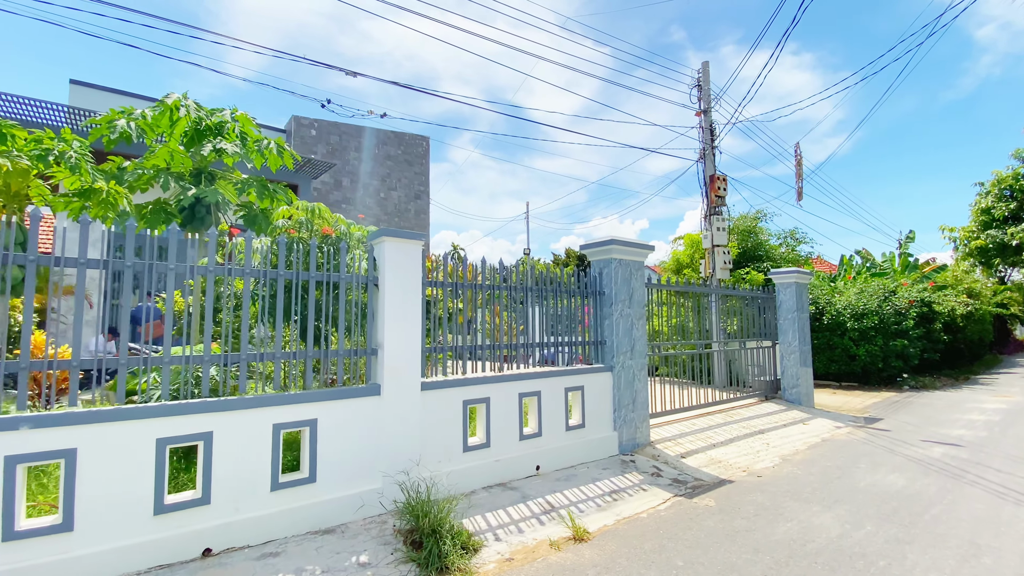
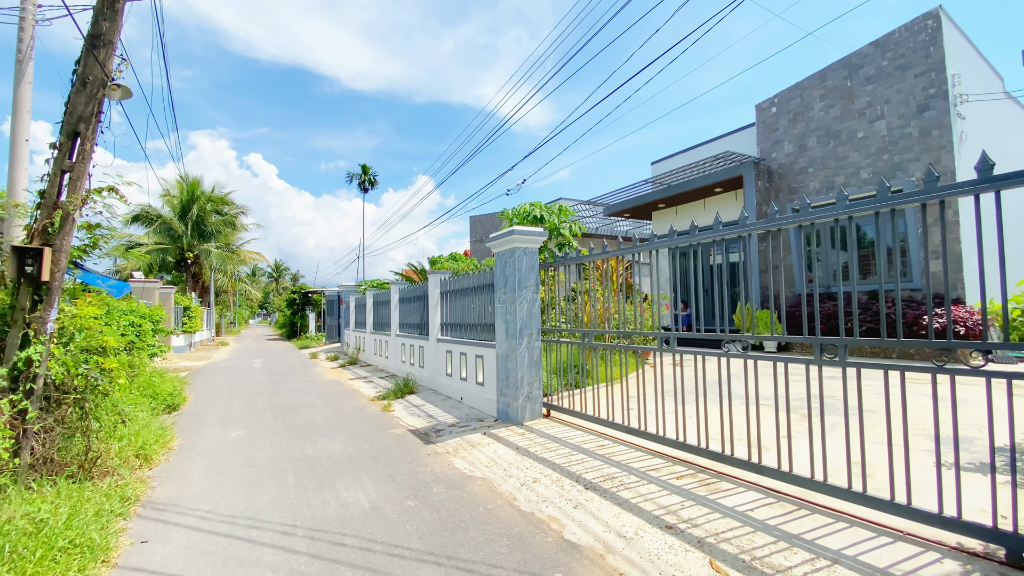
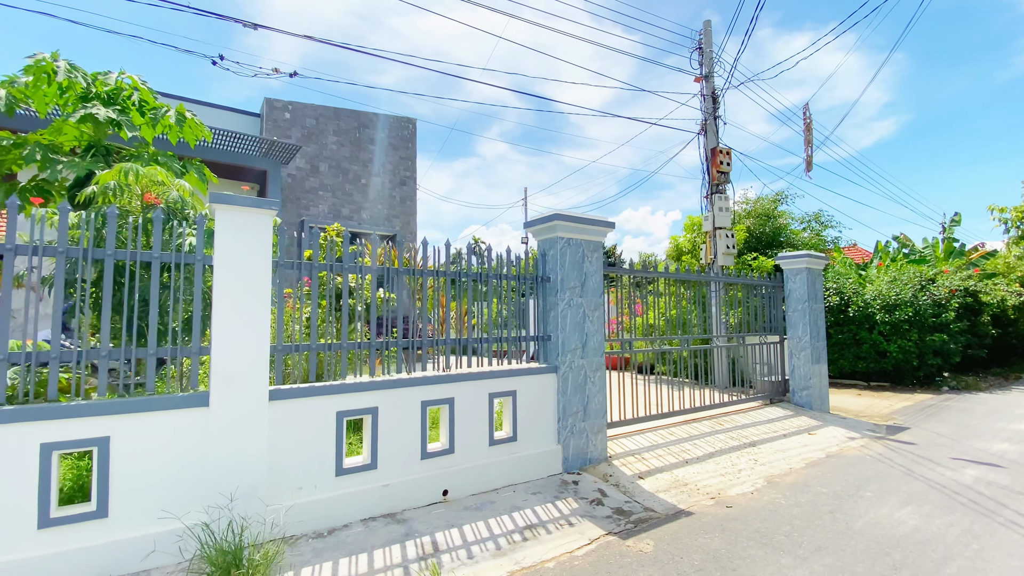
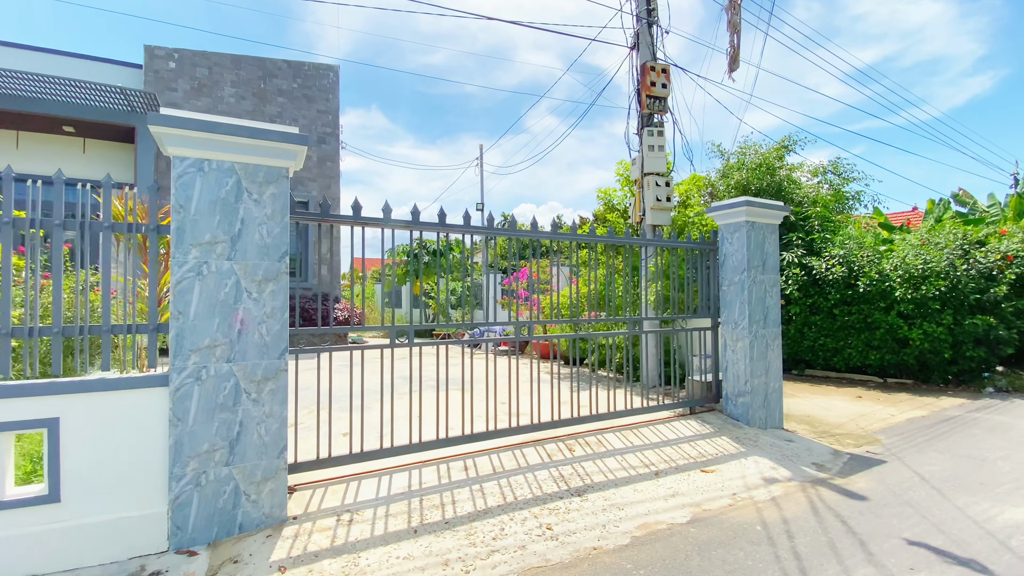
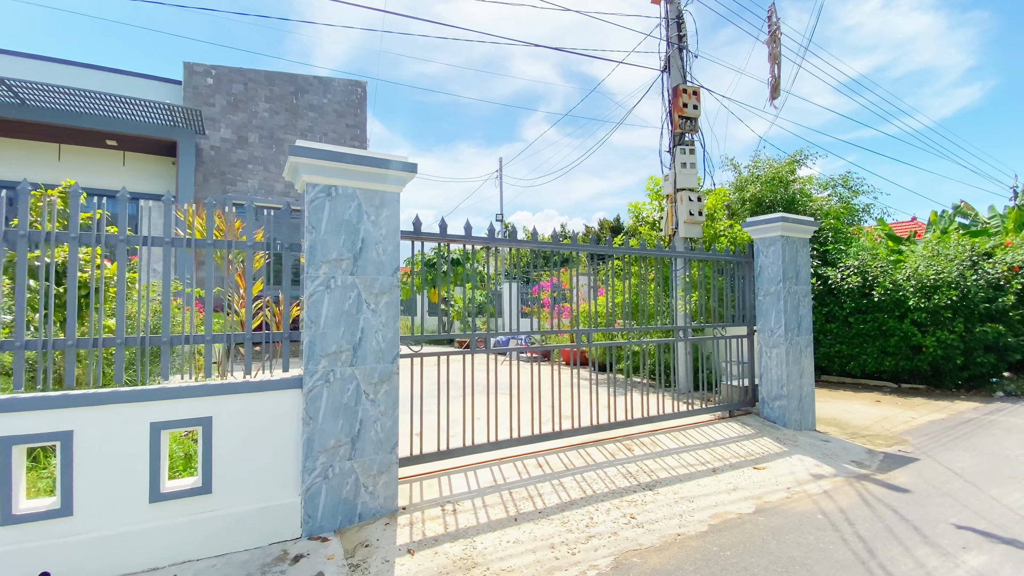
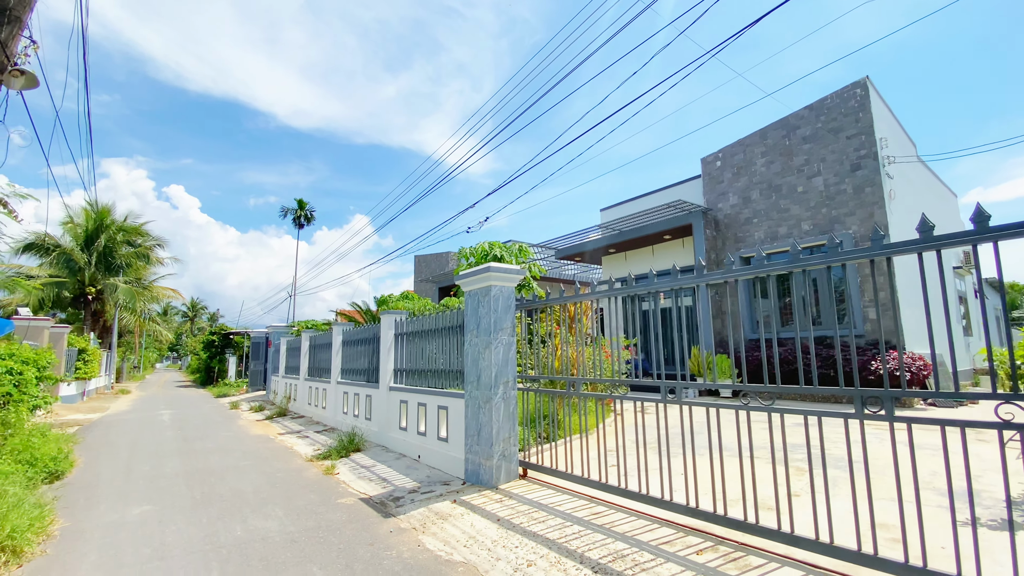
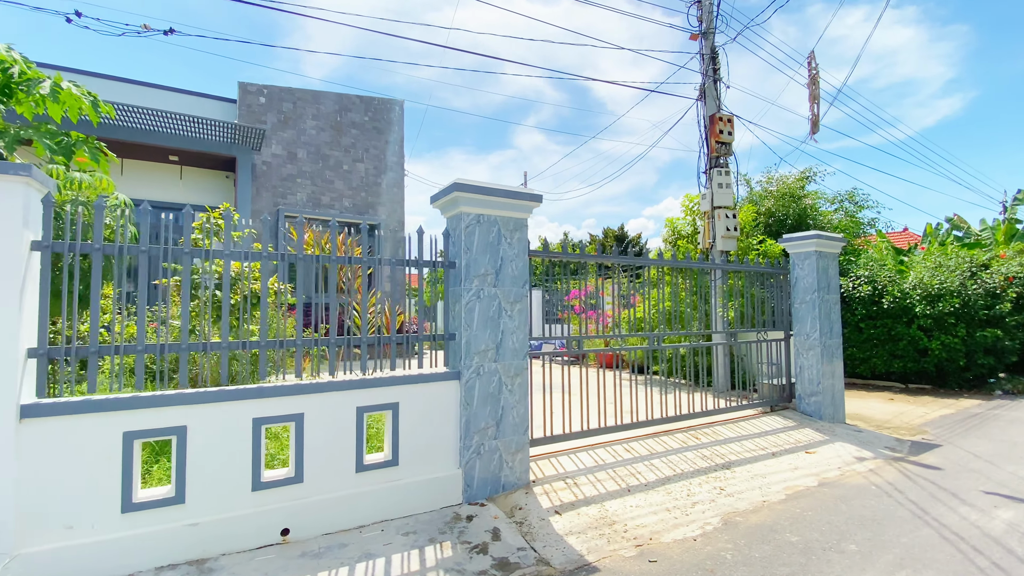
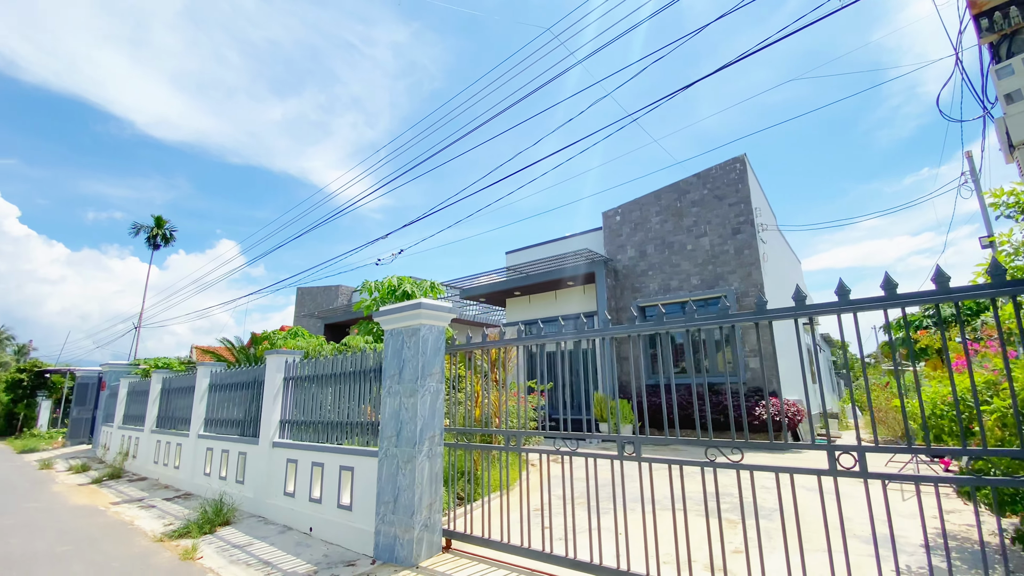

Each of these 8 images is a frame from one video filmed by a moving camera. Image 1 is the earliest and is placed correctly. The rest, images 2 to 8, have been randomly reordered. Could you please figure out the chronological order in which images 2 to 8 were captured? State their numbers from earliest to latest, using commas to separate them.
3, 7, 5, 4, 8, 6, 2
